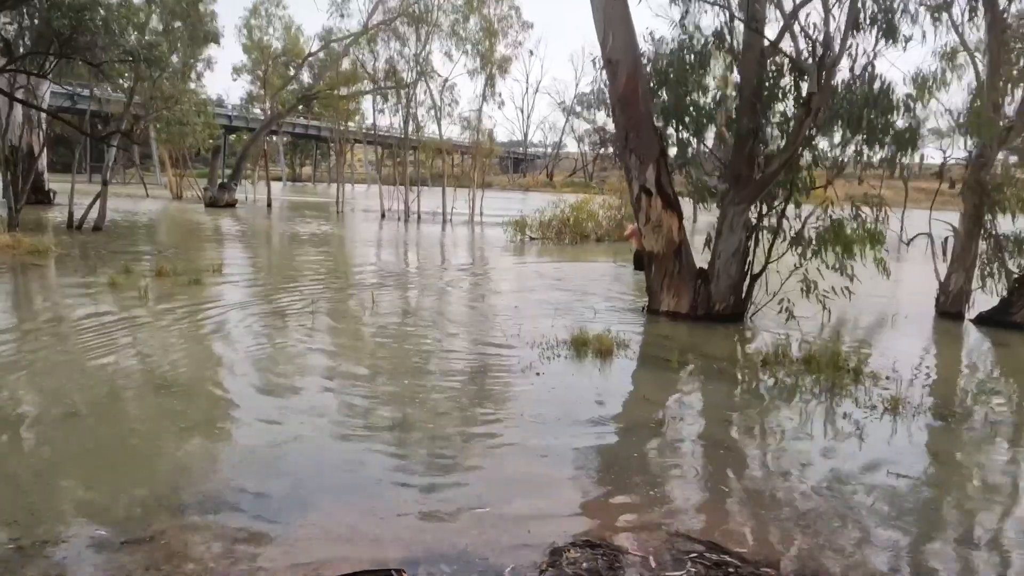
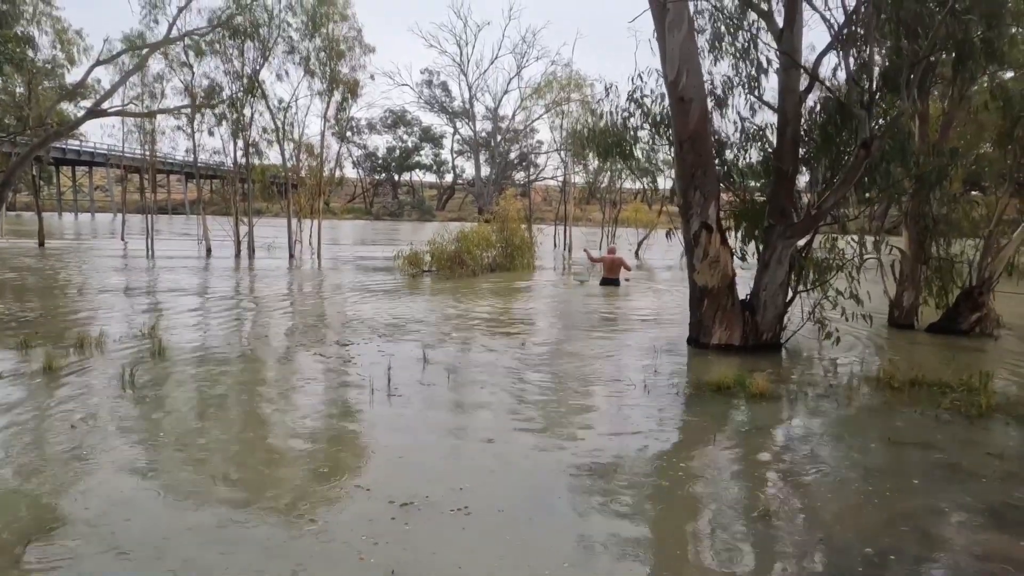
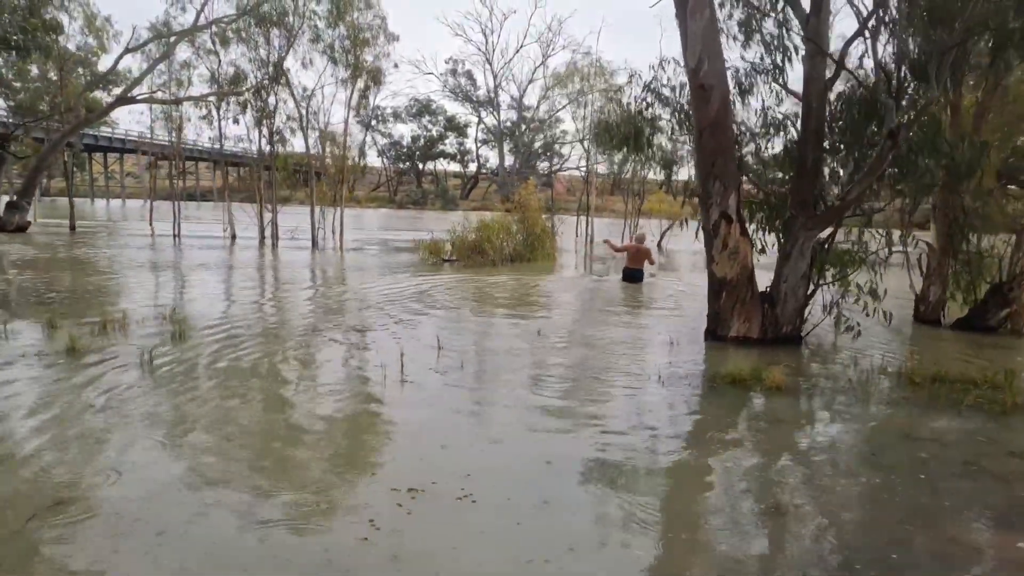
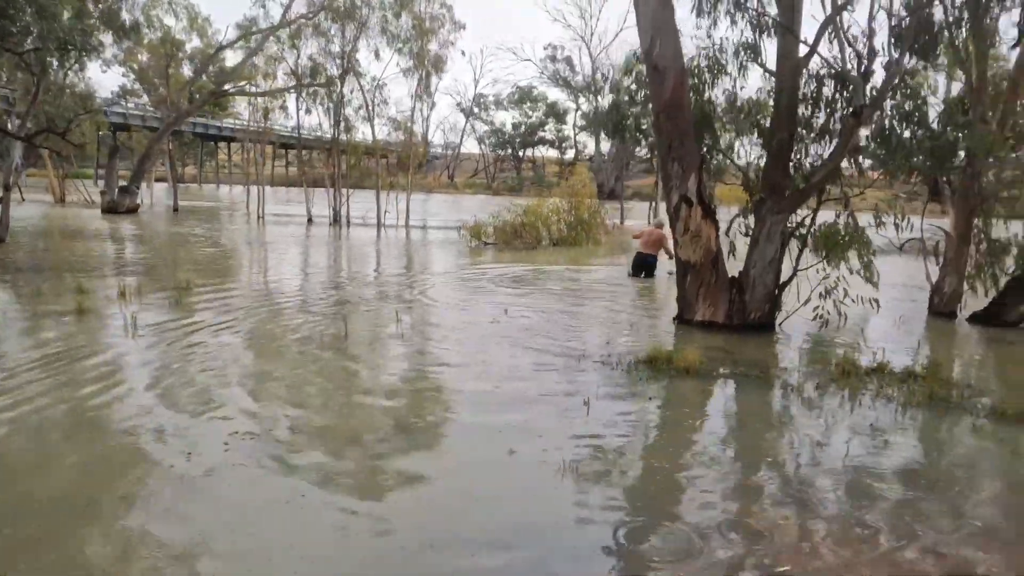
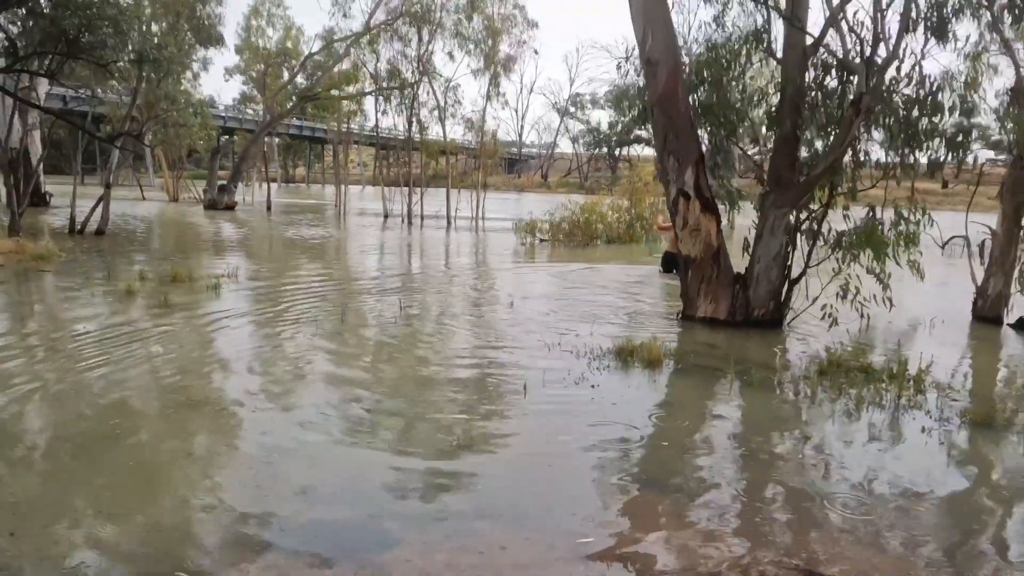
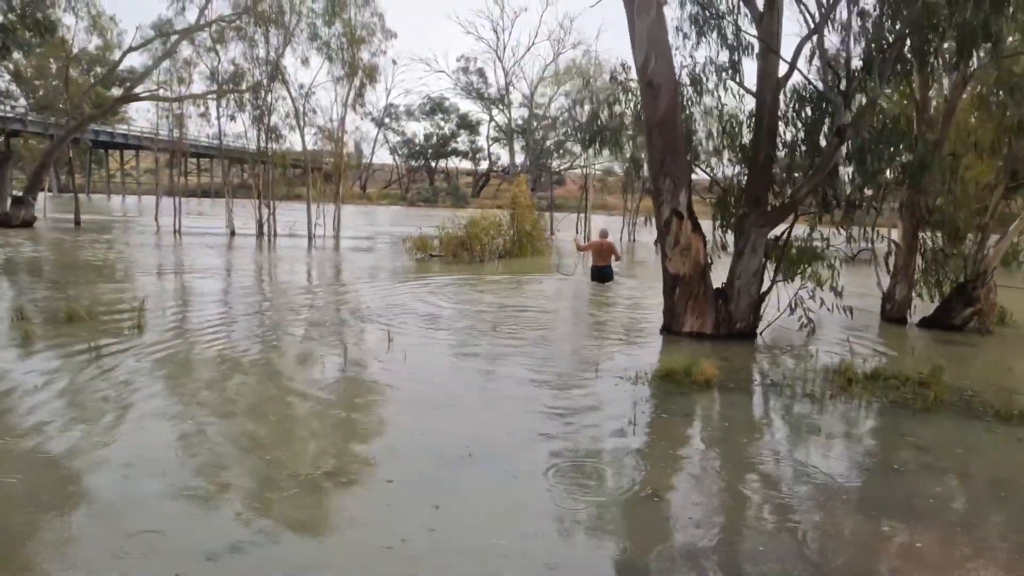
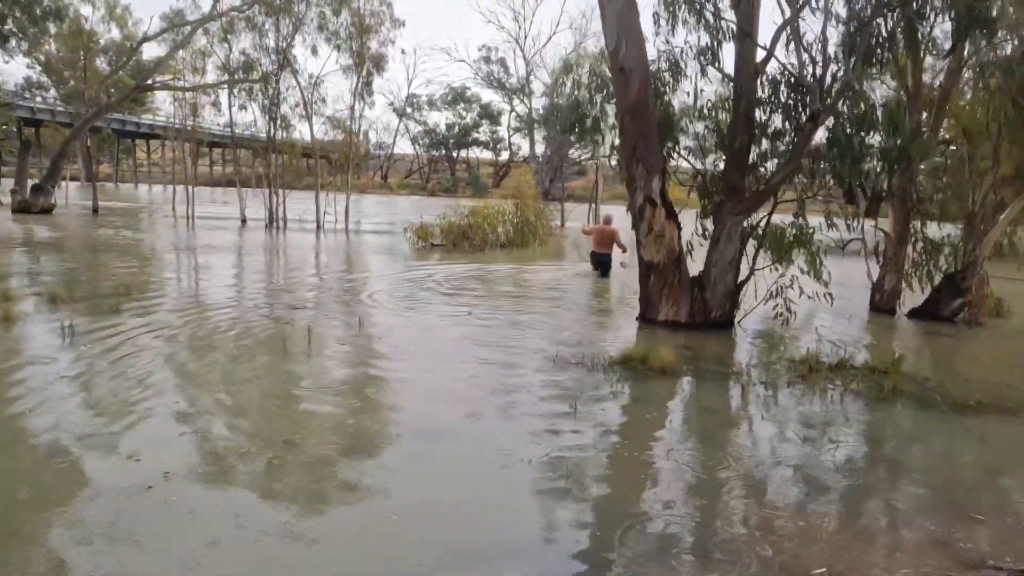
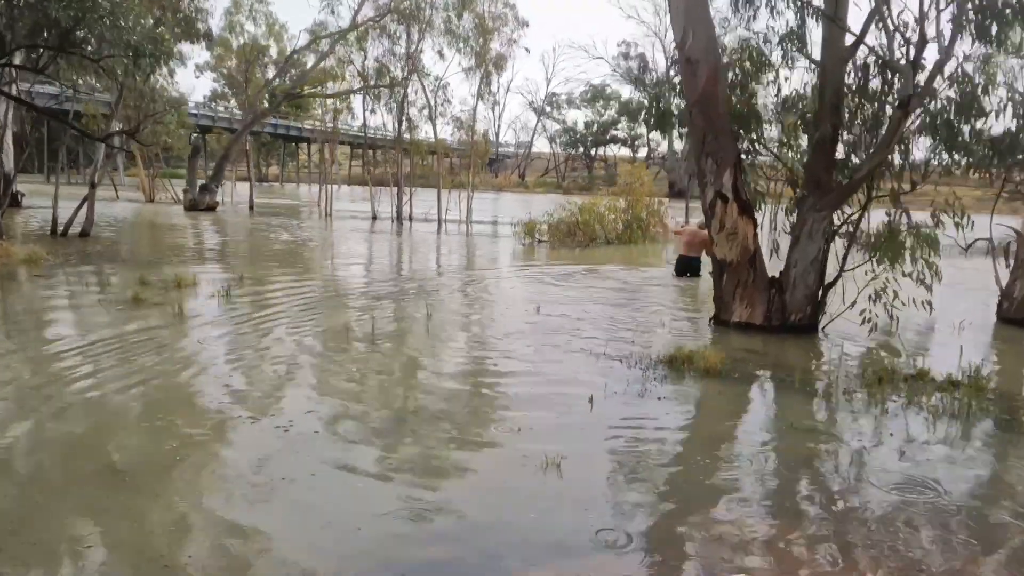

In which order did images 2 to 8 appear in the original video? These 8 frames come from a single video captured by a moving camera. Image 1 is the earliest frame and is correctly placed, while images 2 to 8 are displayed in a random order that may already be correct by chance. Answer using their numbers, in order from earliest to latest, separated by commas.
5, 8, 4, 7, 6, 3, 2
